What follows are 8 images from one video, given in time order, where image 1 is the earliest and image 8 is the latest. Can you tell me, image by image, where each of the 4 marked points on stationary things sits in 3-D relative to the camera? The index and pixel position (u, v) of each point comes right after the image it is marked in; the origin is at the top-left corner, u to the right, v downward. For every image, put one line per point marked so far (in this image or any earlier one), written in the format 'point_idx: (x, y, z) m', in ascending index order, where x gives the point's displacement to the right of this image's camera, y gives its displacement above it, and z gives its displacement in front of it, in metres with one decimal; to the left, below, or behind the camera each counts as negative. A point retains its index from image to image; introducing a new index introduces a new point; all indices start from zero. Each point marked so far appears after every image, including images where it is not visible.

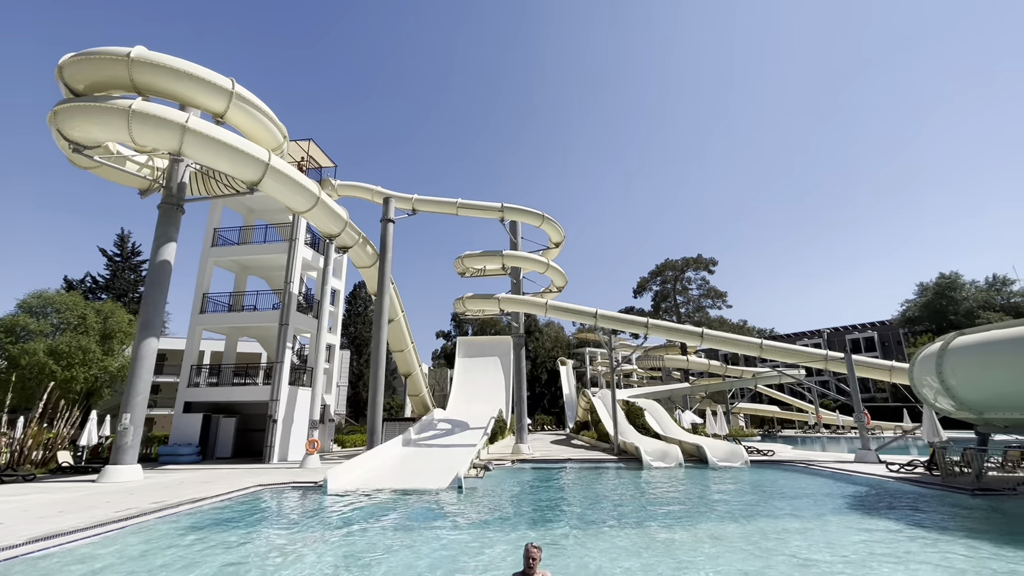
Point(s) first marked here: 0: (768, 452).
0: (+8.3, -5.3, +15.7) m
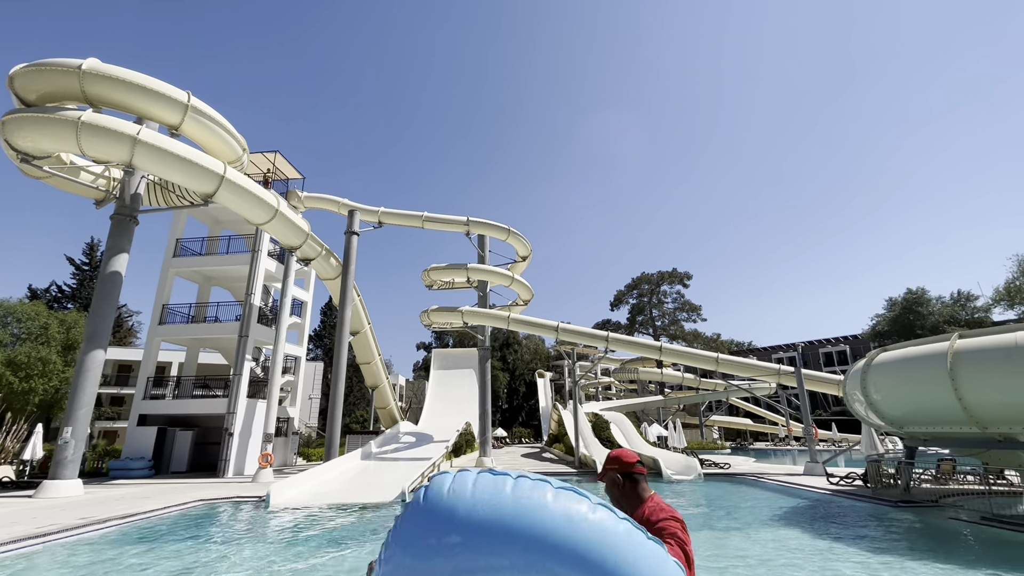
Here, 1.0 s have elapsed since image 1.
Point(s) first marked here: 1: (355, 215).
0: (+7.0, -5.8, +15.9) m
1: (-5.5, +2.6, +16.9) m
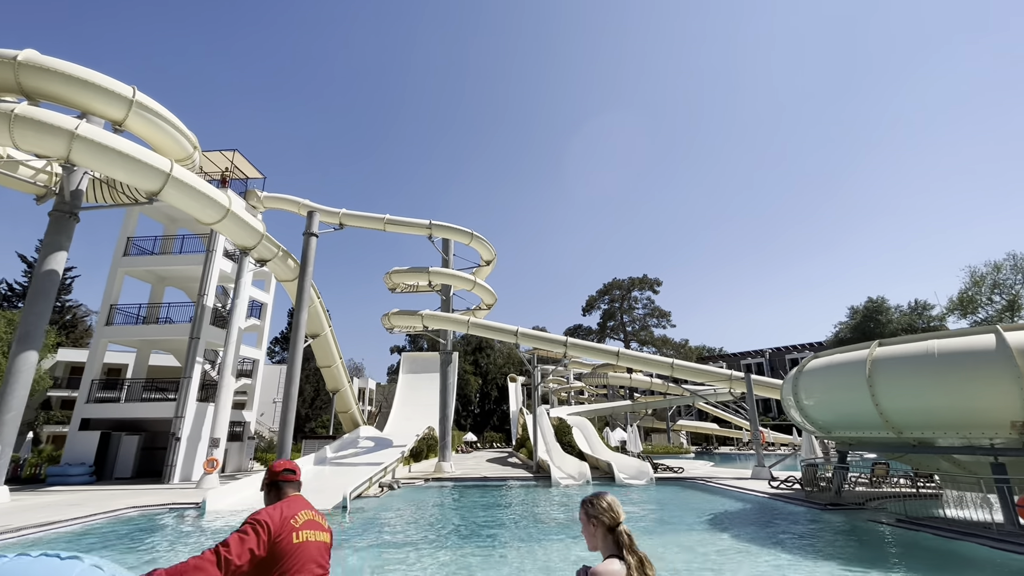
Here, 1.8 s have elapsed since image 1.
0: (+5.6, -6.1, +16.1) m
1: (-6.8, +2.5, +16.7) m
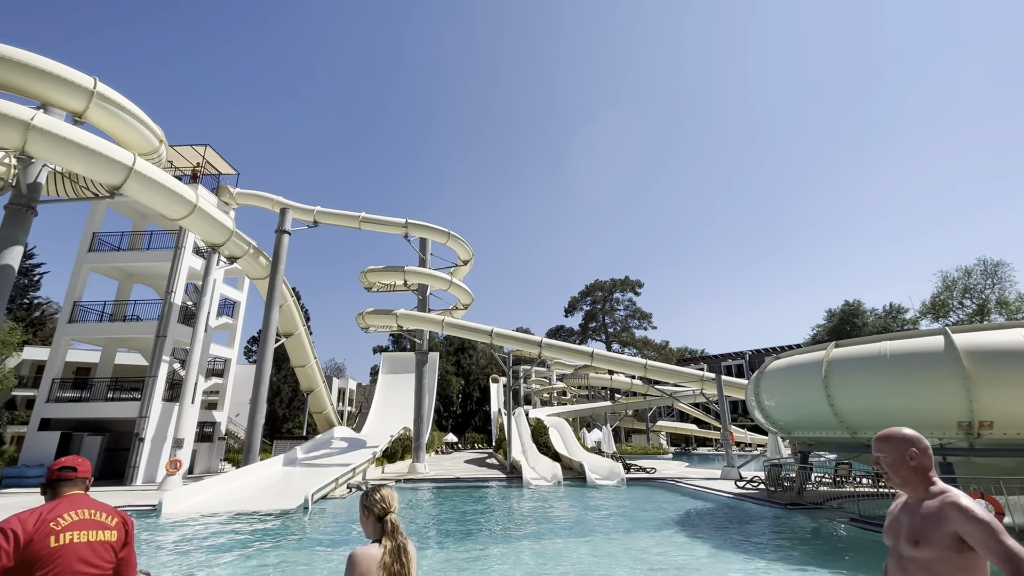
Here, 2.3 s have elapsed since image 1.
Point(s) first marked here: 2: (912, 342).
0: (+4.7, -6.1, +16.2) m
1: (-7.7, +2.5, +16.4) m
2: (+5.5, -0.7, +6.7) m
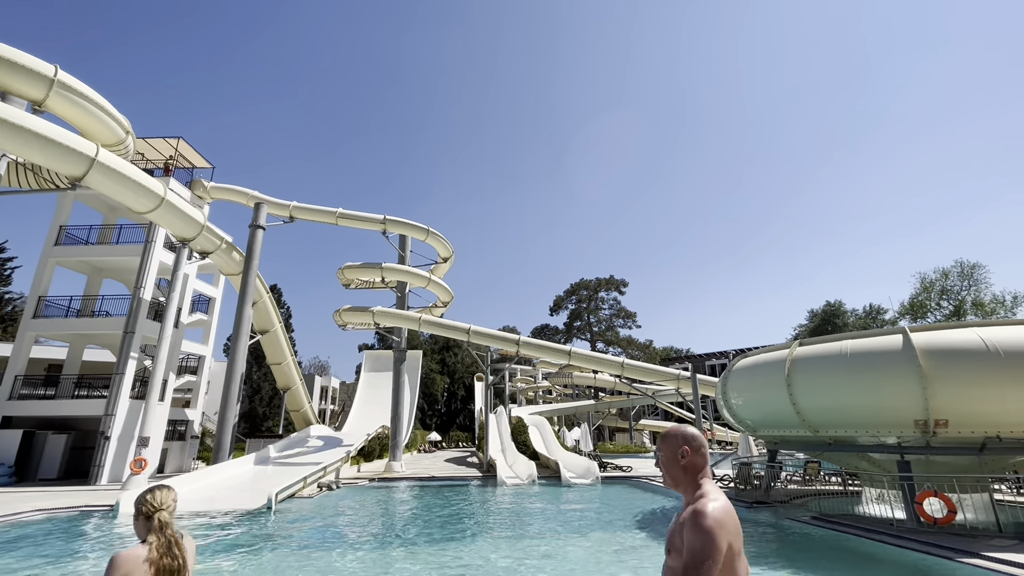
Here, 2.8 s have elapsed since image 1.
0: (+3.9, -6.1, +16.2) m
1: (-8.4, +2.7, +16.2) m
2: (+5.0, -0.7, +6.7) m
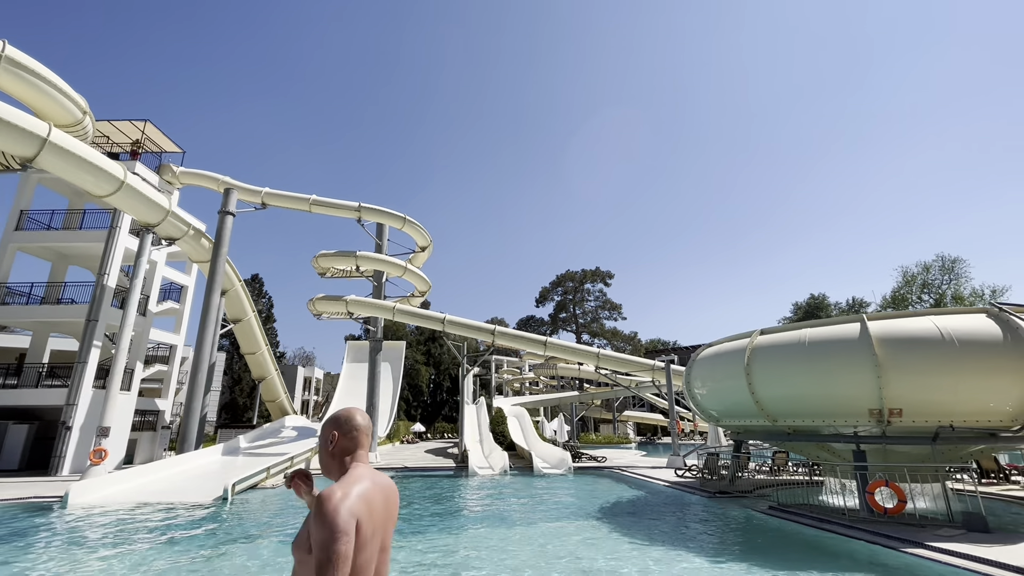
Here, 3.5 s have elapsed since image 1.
0: (+3.0, -5.7, +16.2) m
1: (-9.2, +3.1, +15.8) m
2: (+4.4, -0.6, +6.6) m
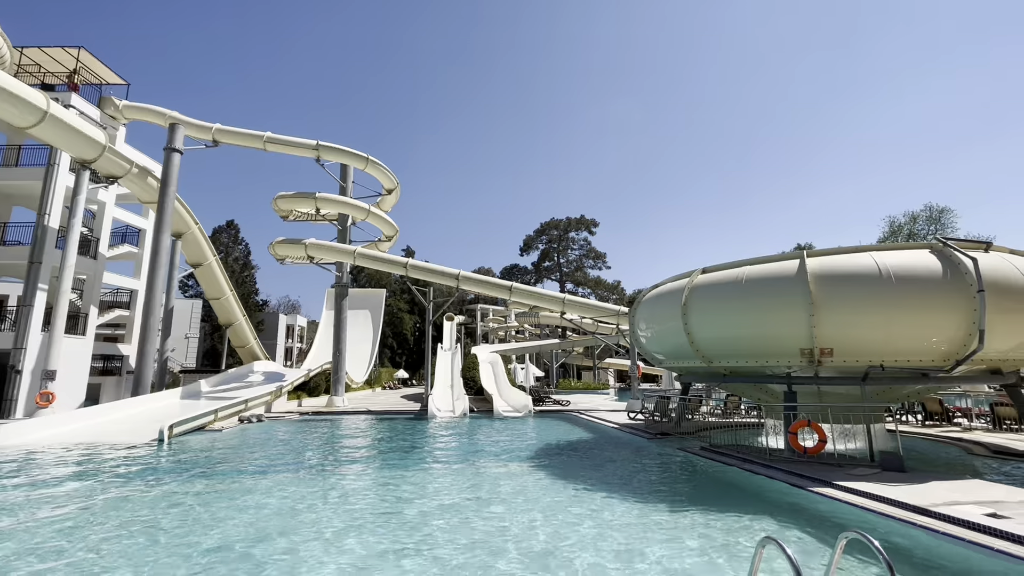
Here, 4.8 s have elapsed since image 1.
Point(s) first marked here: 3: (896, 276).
0: (+1.9, -3.9, +16.3) m
1: (-10.3, +4.9, +14.8) m
2: (+3.3, +0.3, +6.2) m
3: (+4.4, +0.1, +5.5) m
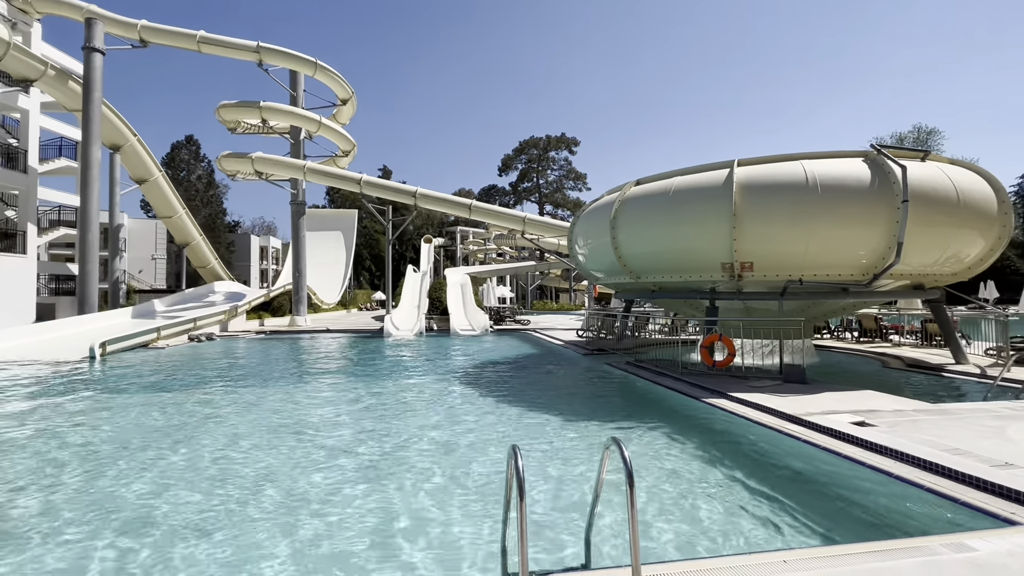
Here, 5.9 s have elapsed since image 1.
0: (+0.6, -1.2, +16.4) m
1: (-11.5, +7.3, +13.3) m
2: (+2.3, +1.4, +5.9) m
3: (+3.3, +1.1, +5.2) m
